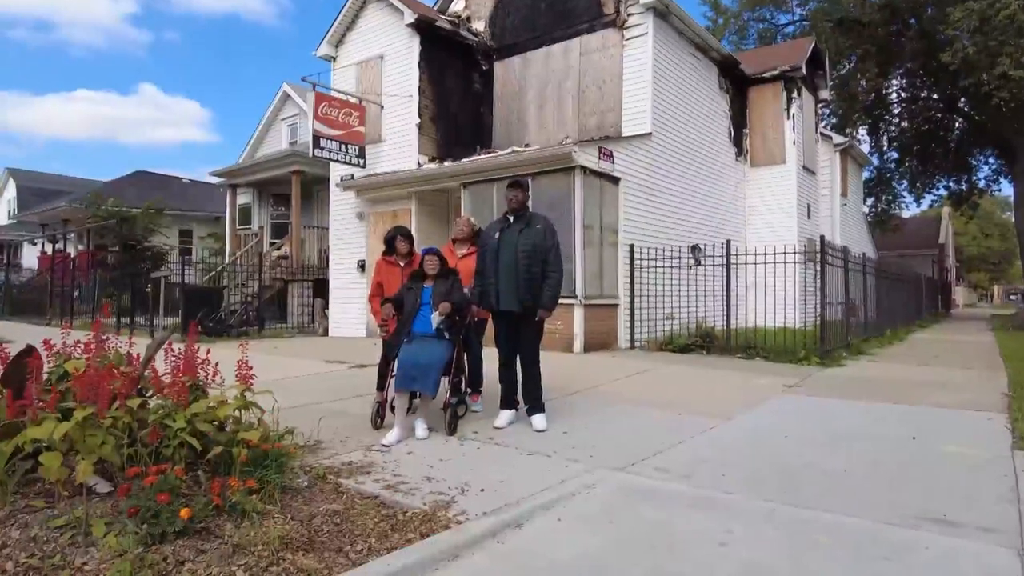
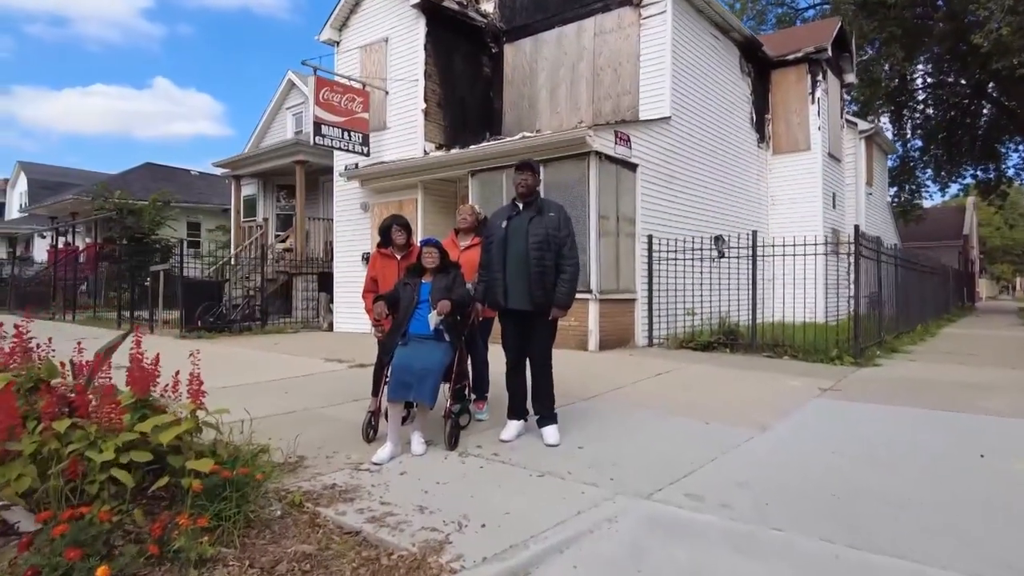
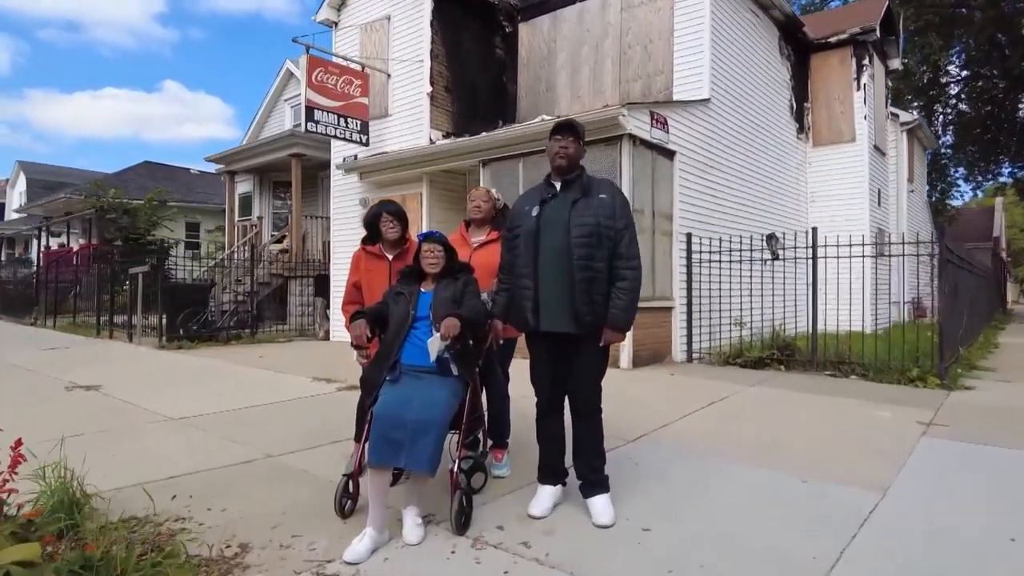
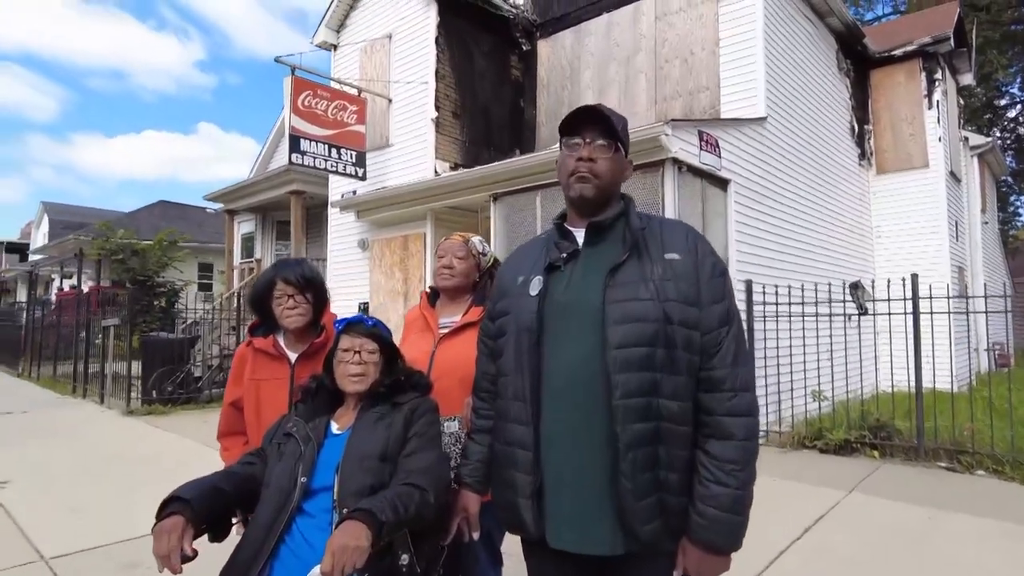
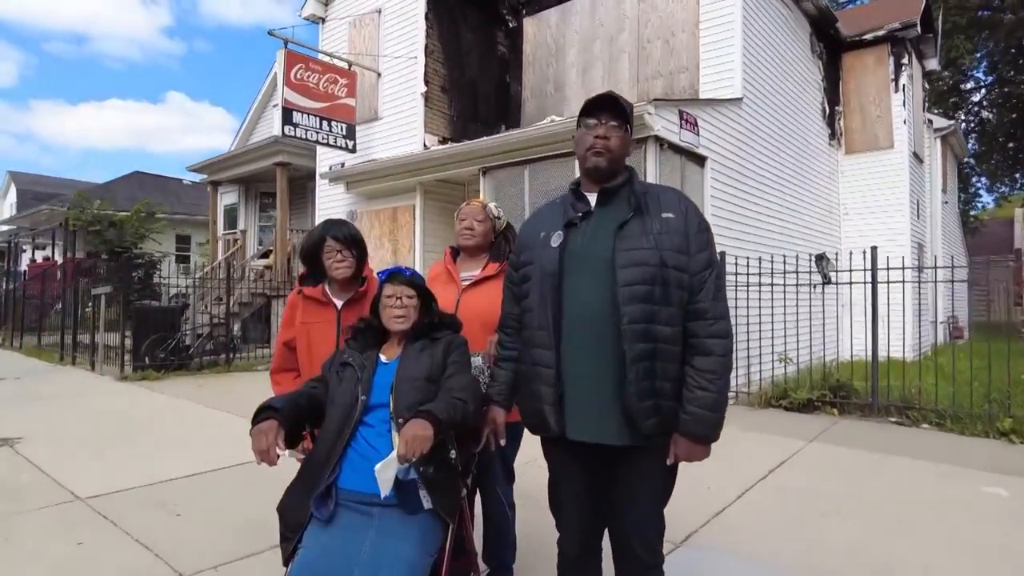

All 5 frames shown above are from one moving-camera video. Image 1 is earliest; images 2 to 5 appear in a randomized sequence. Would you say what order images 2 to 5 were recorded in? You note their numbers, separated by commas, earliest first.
2, 3, 5, 4
